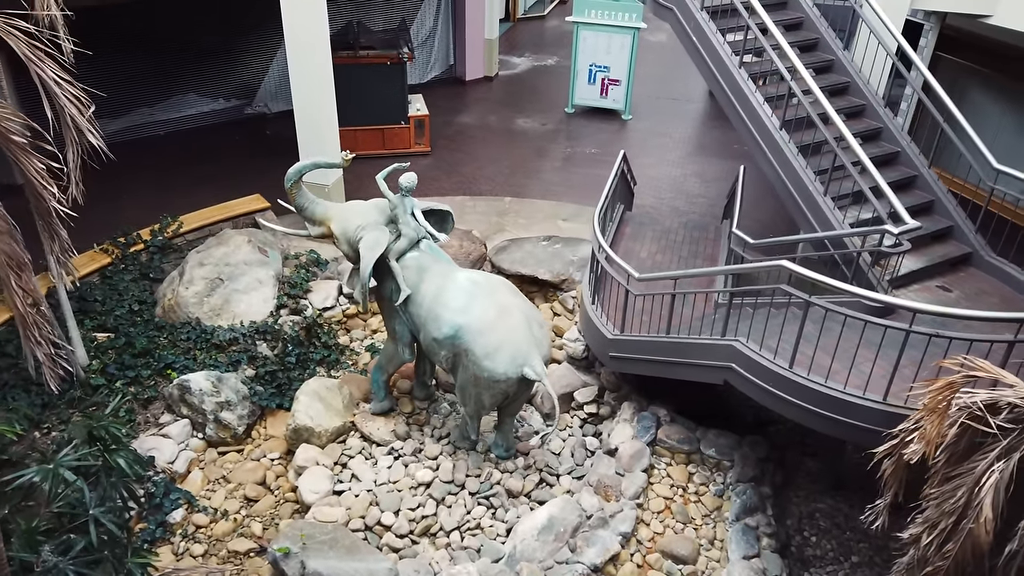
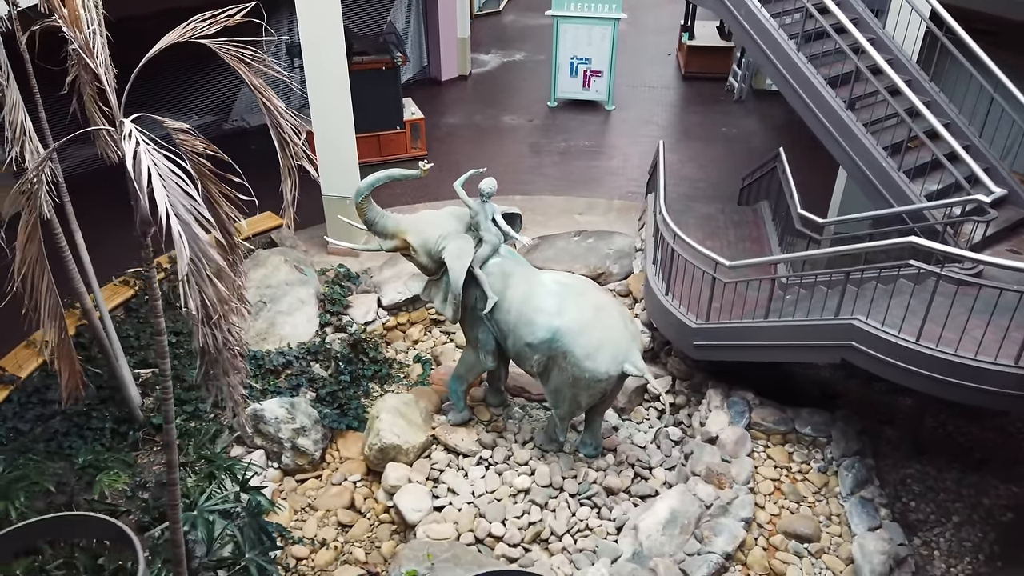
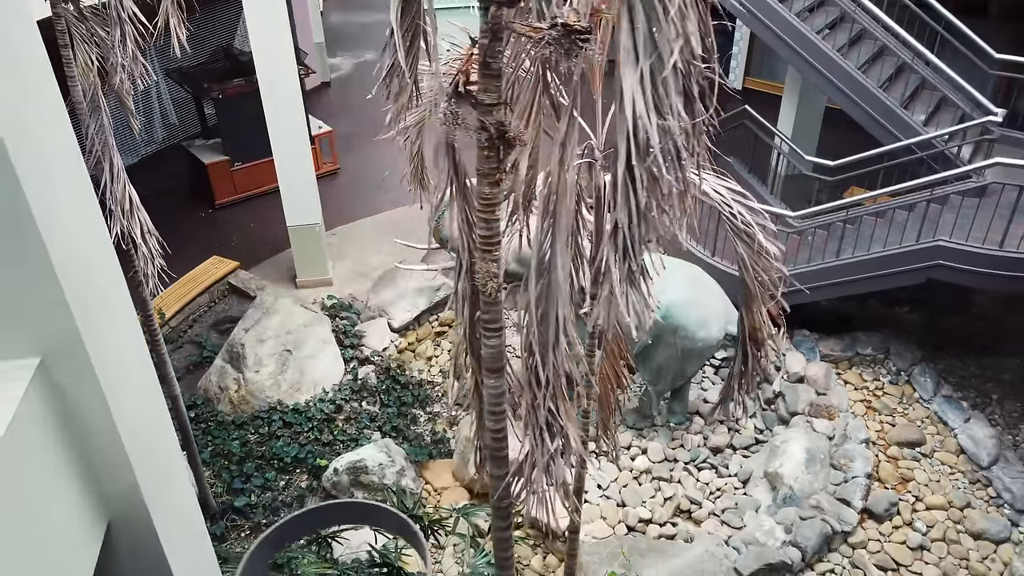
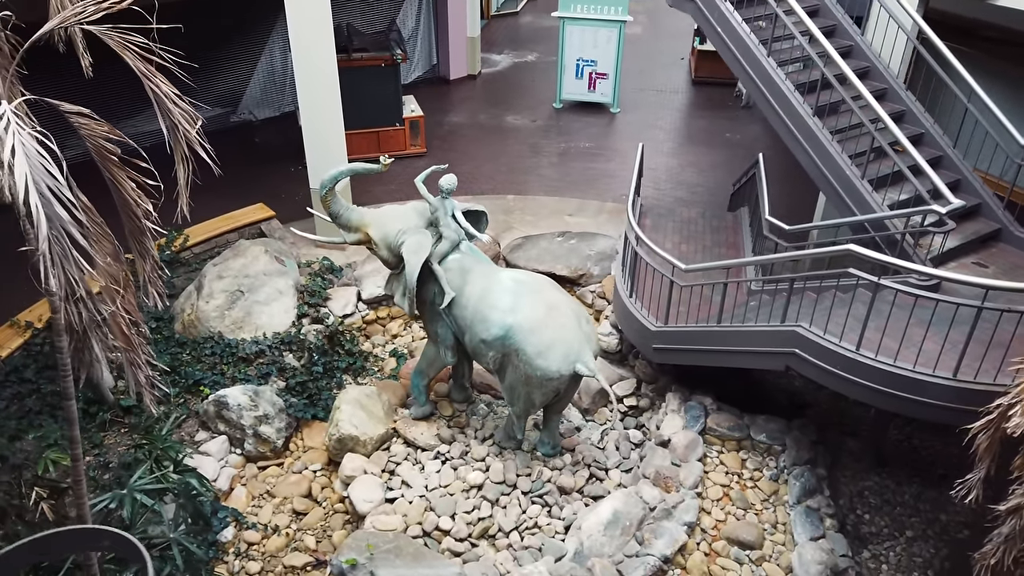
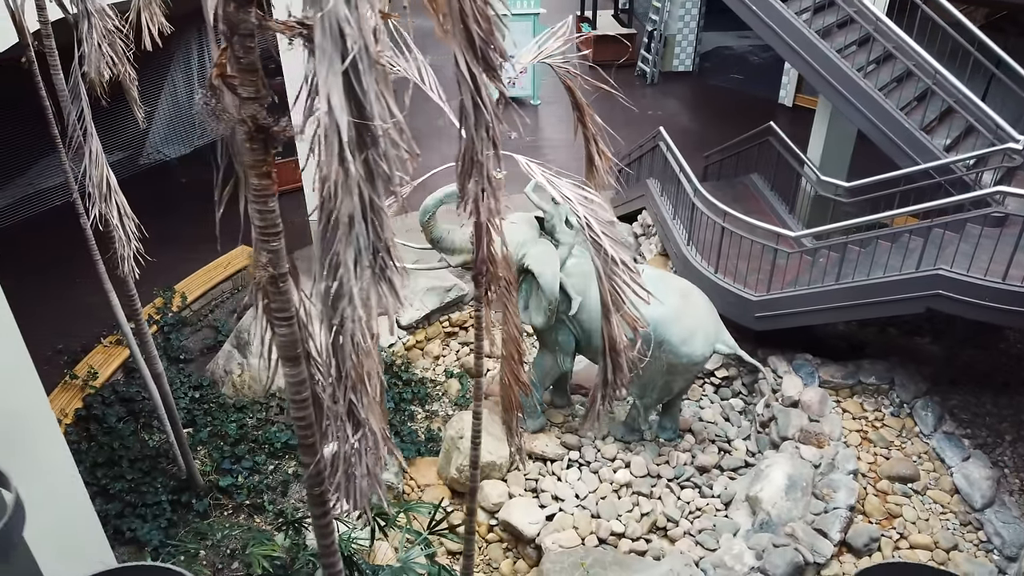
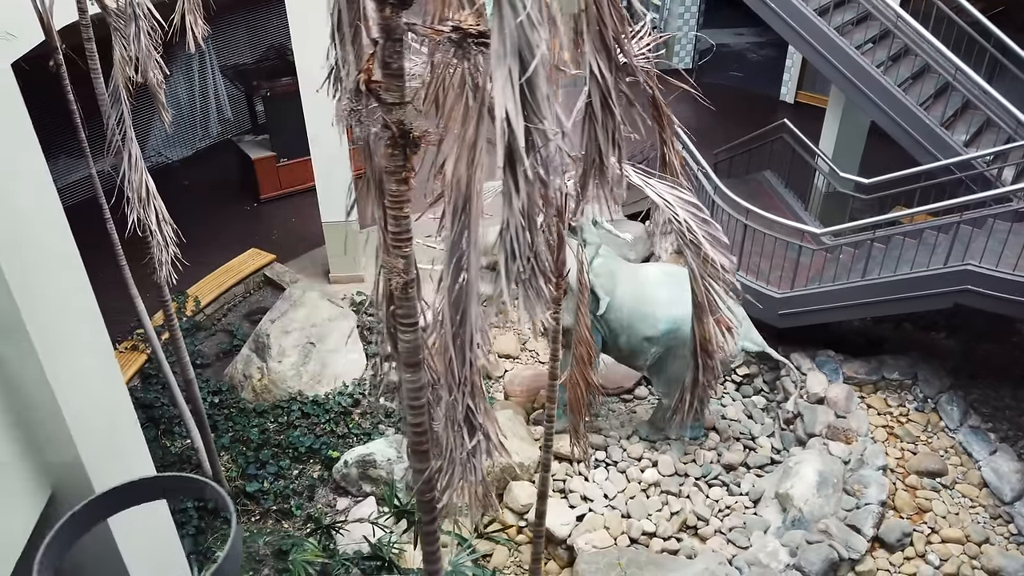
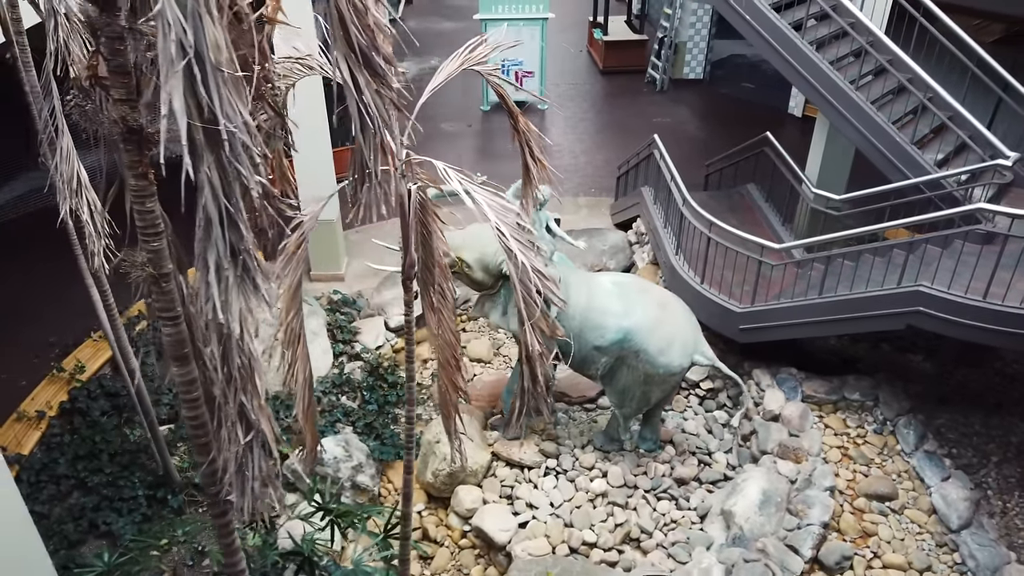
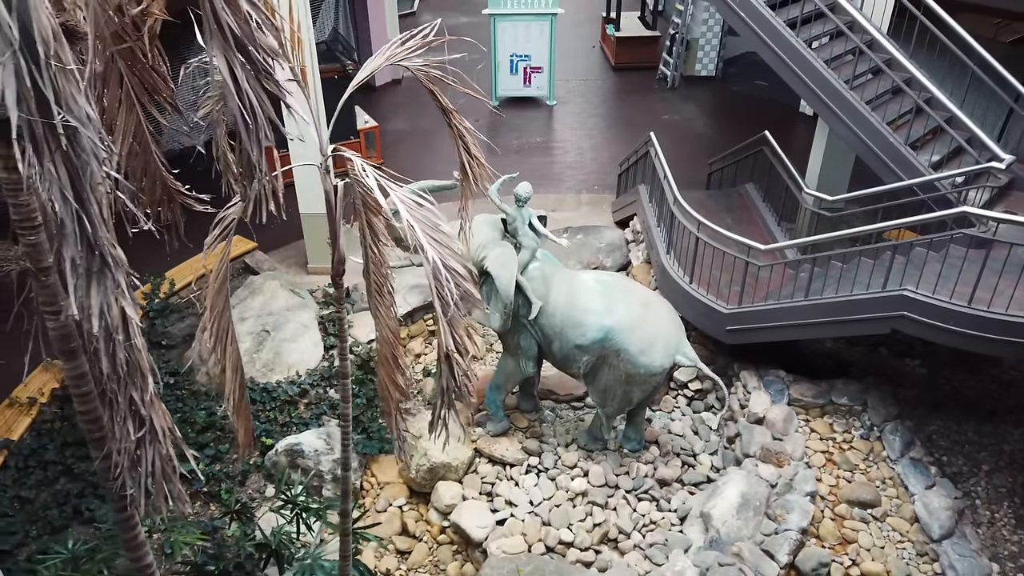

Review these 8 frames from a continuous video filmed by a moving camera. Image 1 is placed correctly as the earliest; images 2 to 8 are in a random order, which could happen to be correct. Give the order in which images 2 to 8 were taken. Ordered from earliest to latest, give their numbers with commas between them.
4, 2, 8, 7, 5, 6, 3
